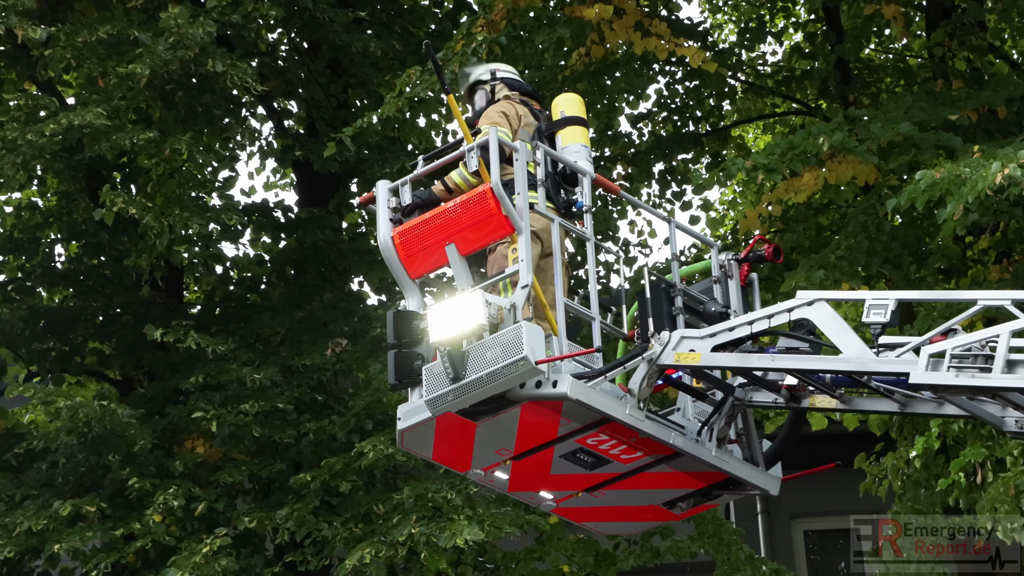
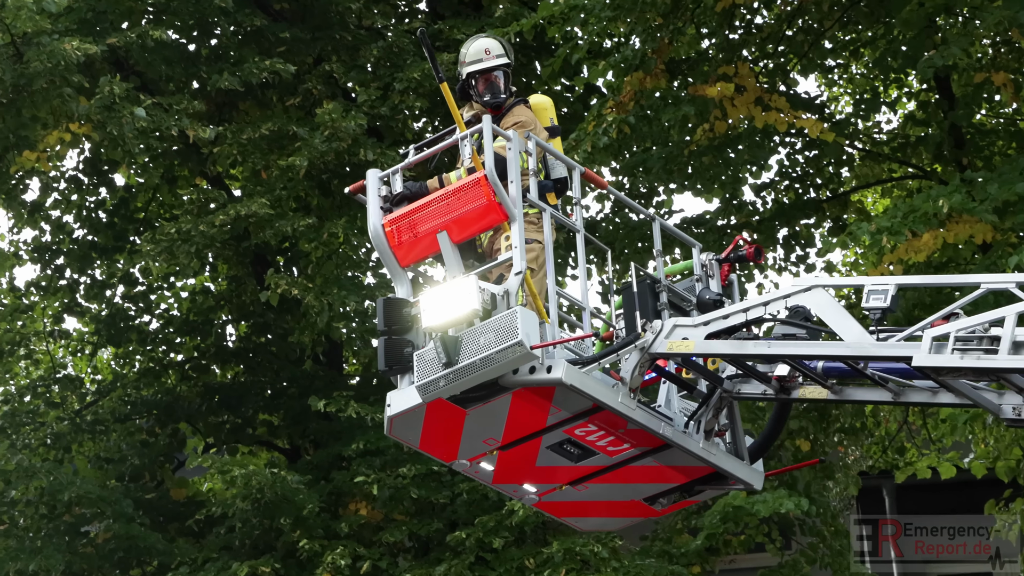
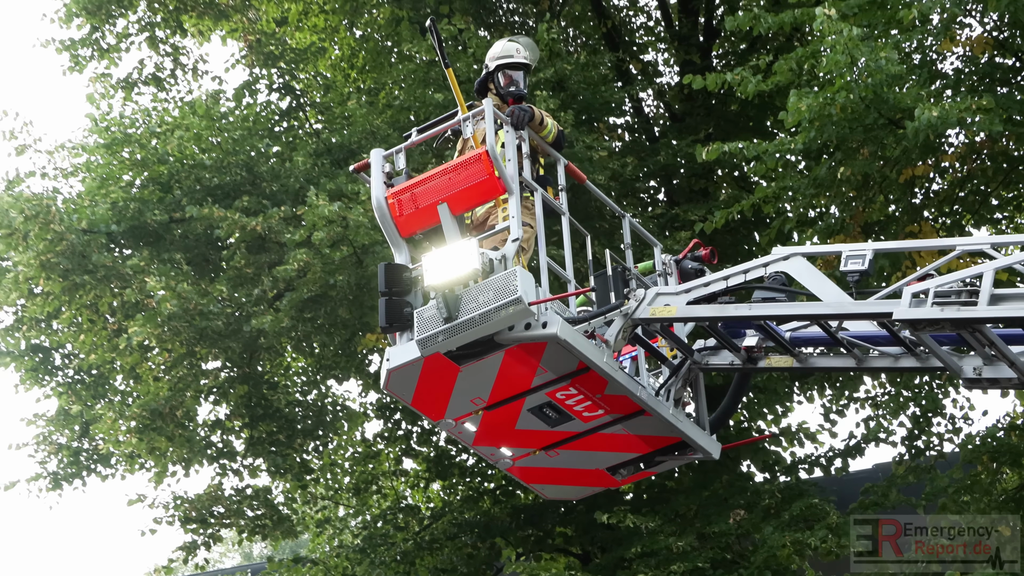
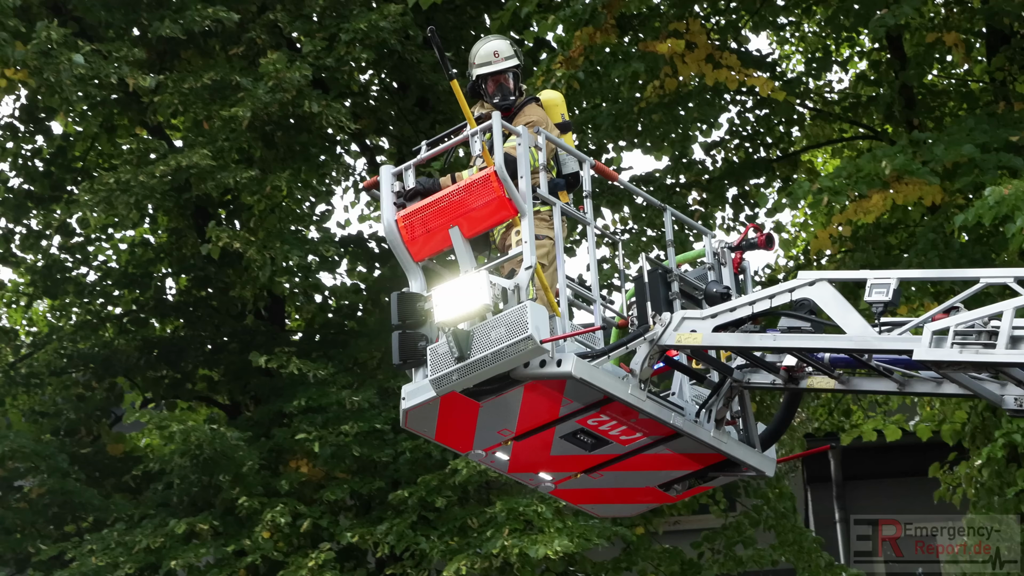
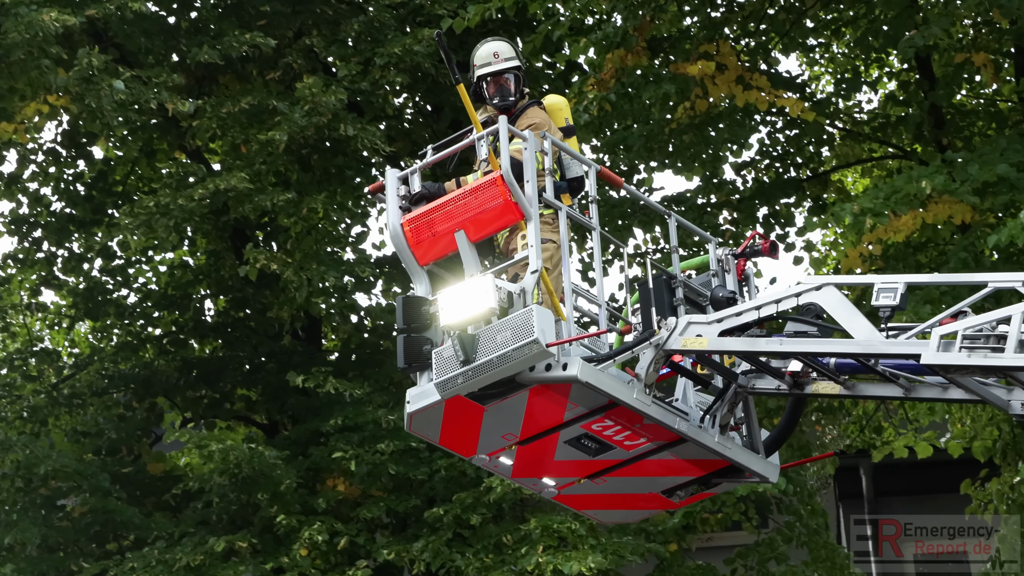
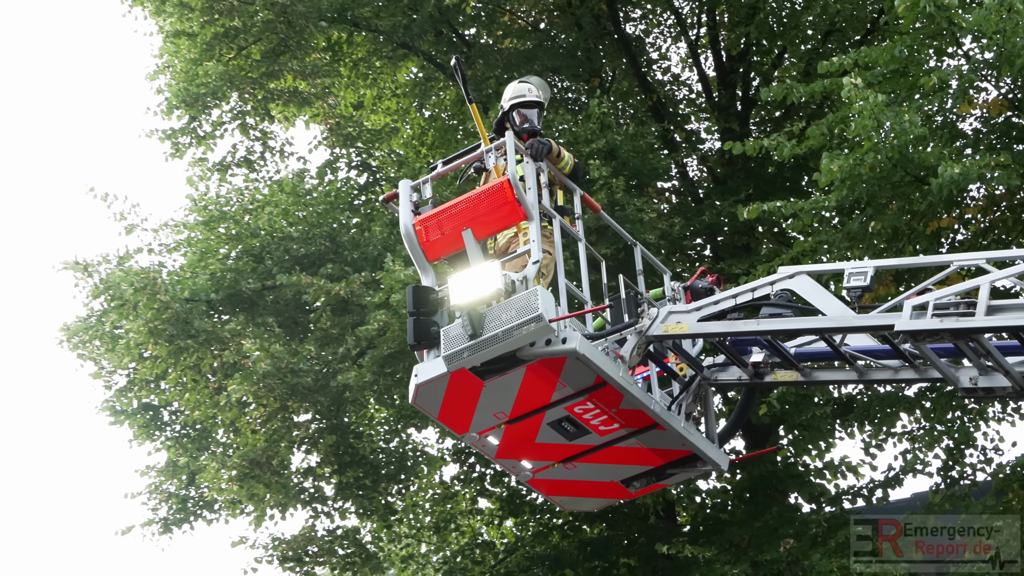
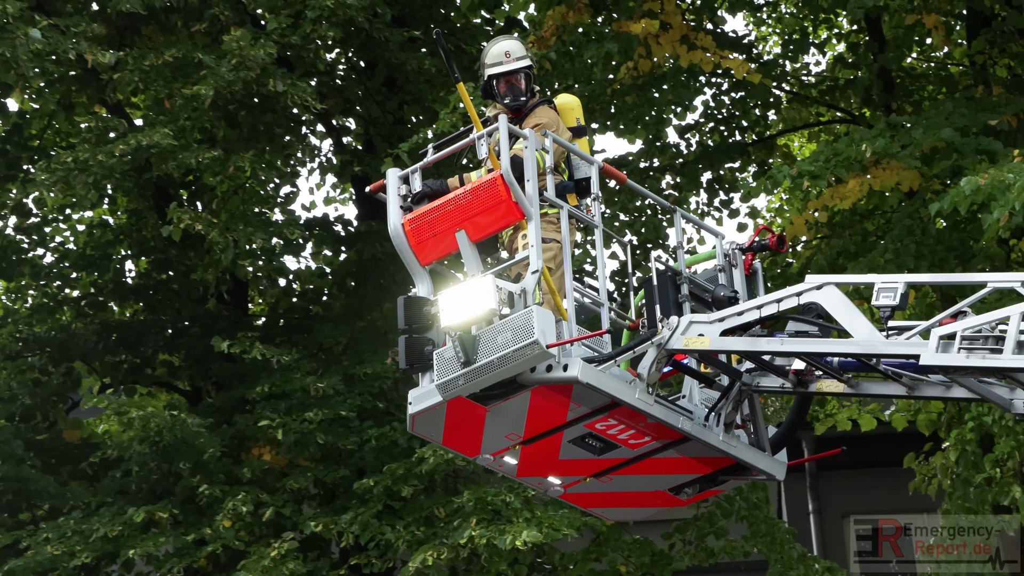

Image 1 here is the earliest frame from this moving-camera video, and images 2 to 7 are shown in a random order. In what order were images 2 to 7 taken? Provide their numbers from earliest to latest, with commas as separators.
7, 4, 5, 2, 3, 6
